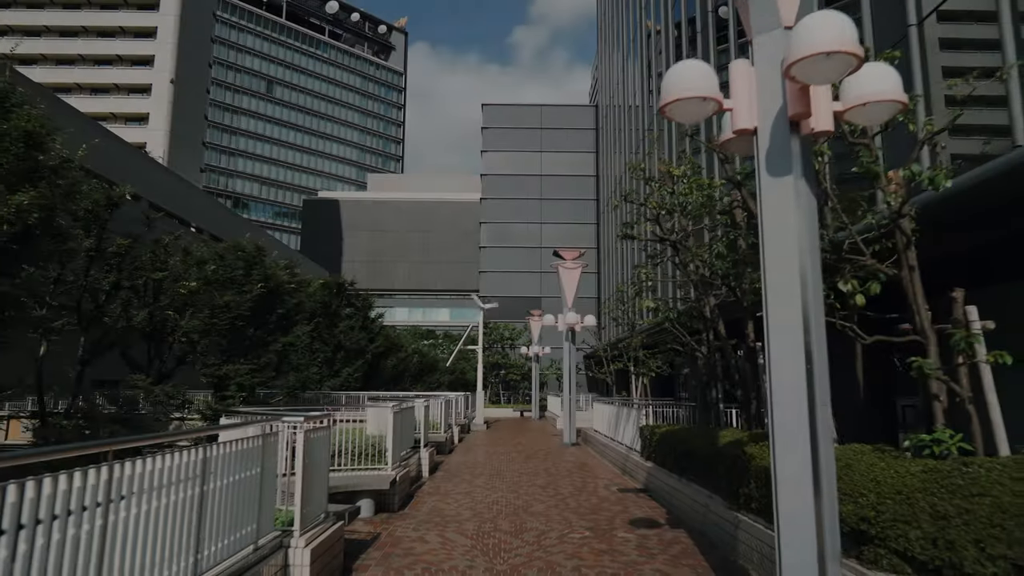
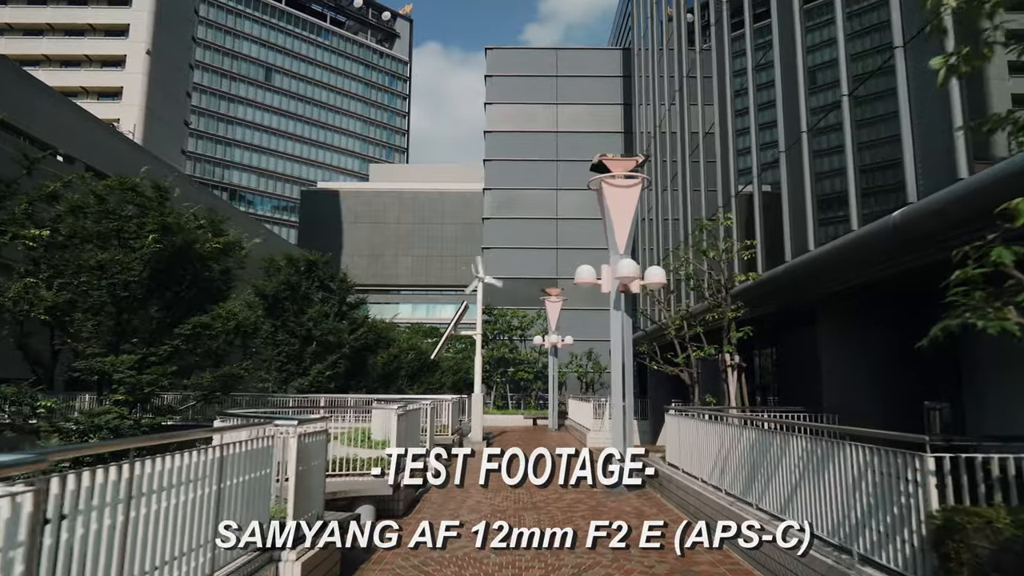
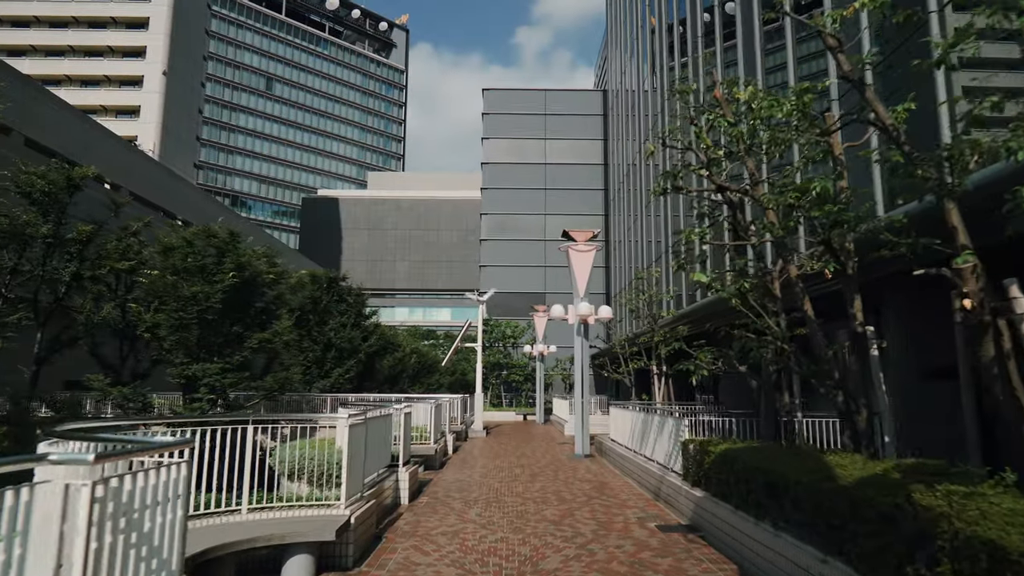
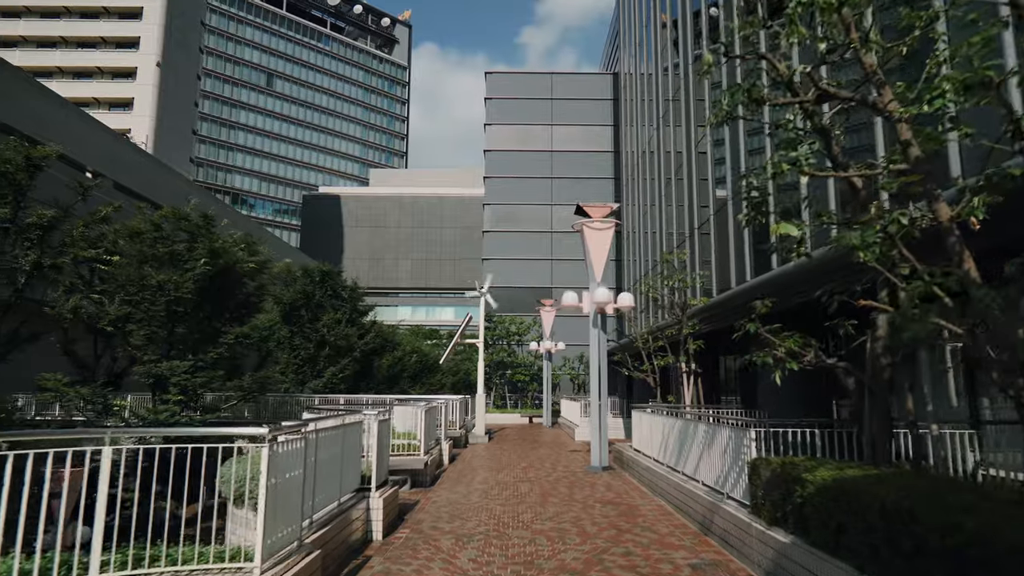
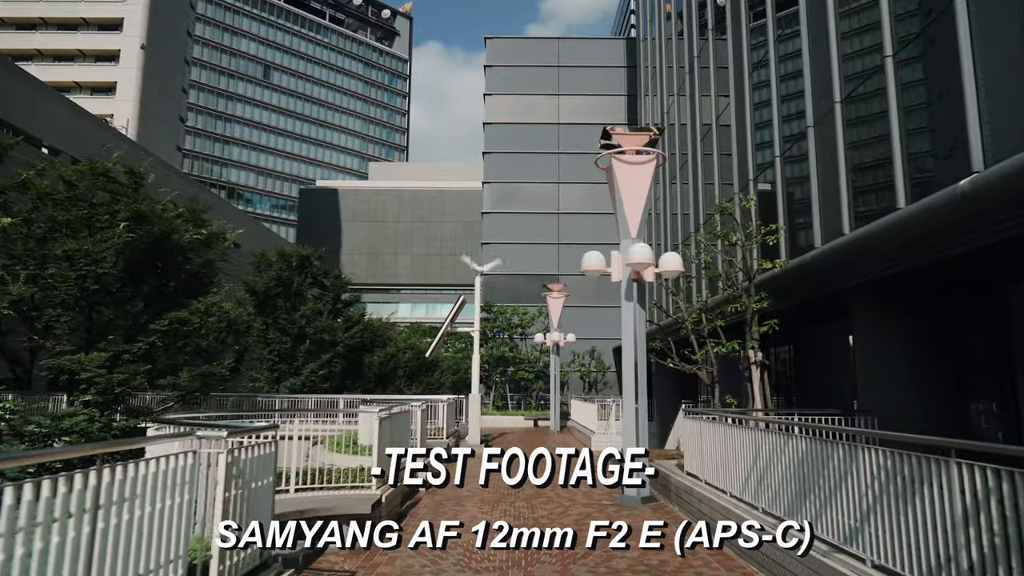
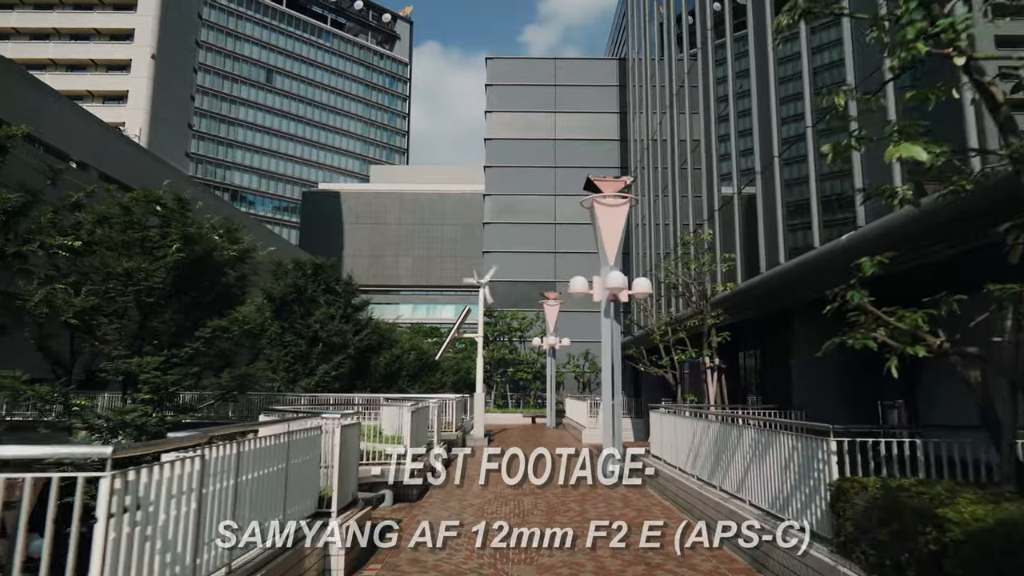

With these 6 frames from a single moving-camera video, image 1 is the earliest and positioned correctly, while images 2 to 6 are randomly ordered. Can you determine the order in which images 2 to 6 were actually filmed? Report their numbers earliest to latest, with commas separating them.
3, 4, 6, 2, 5
